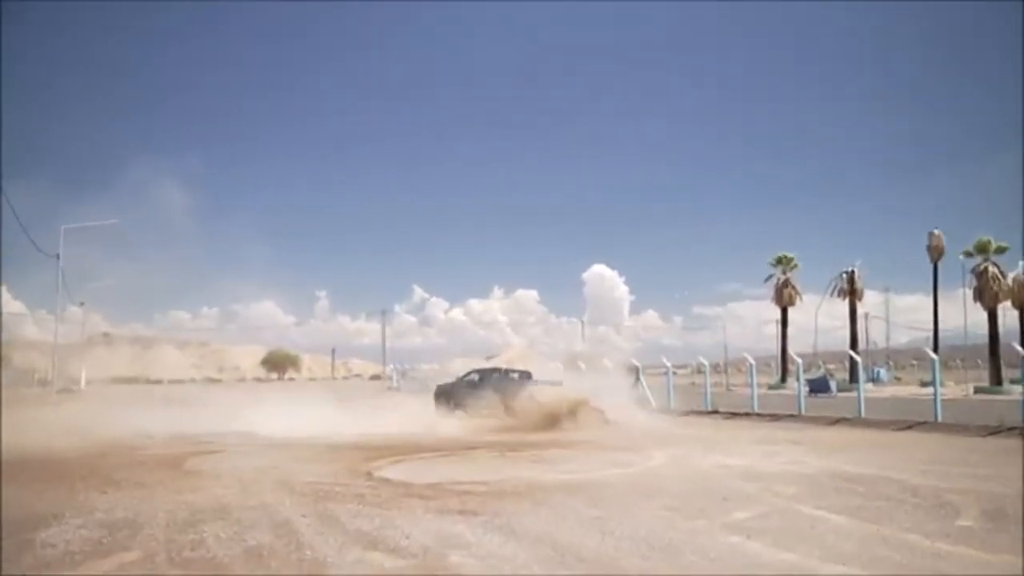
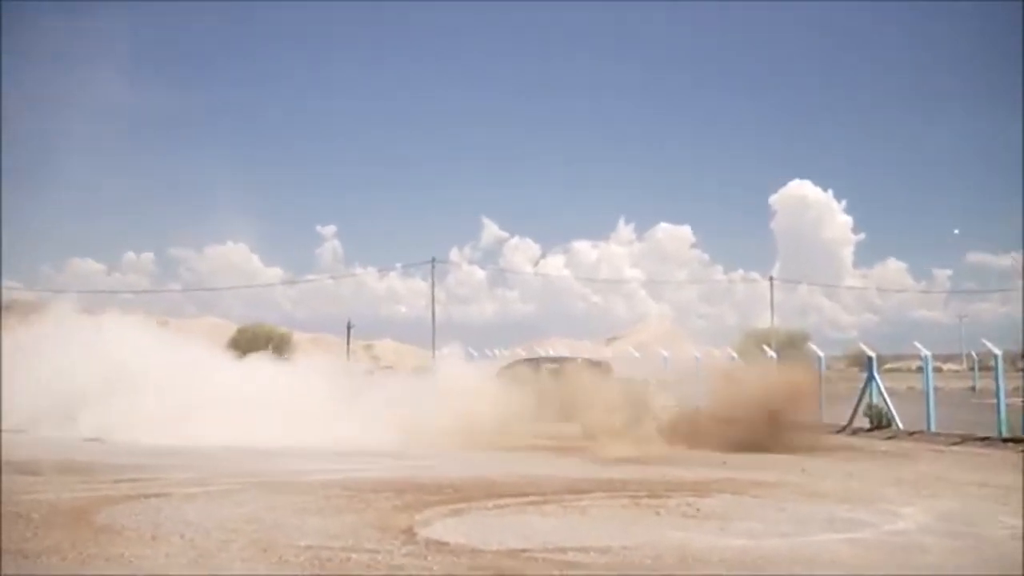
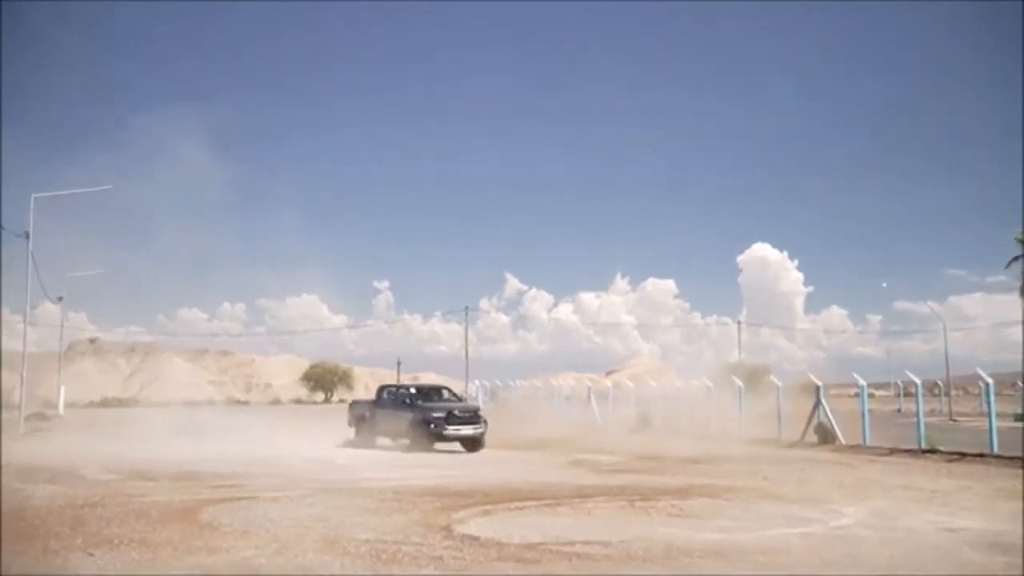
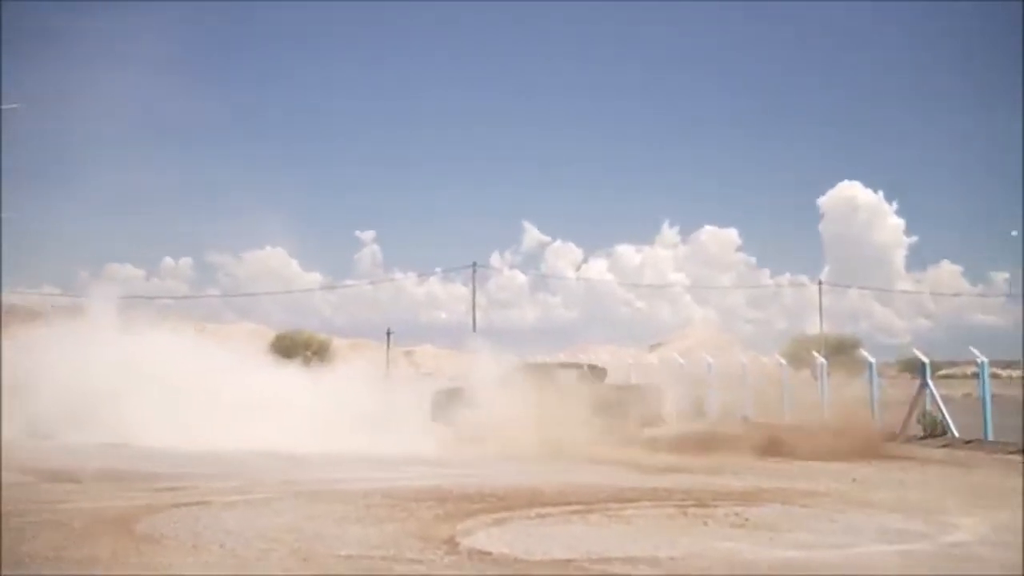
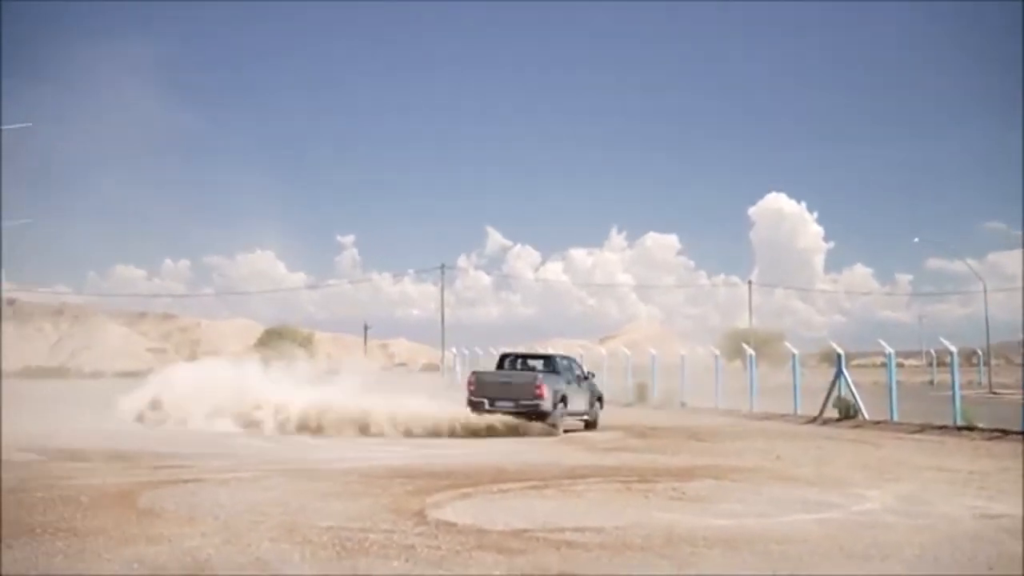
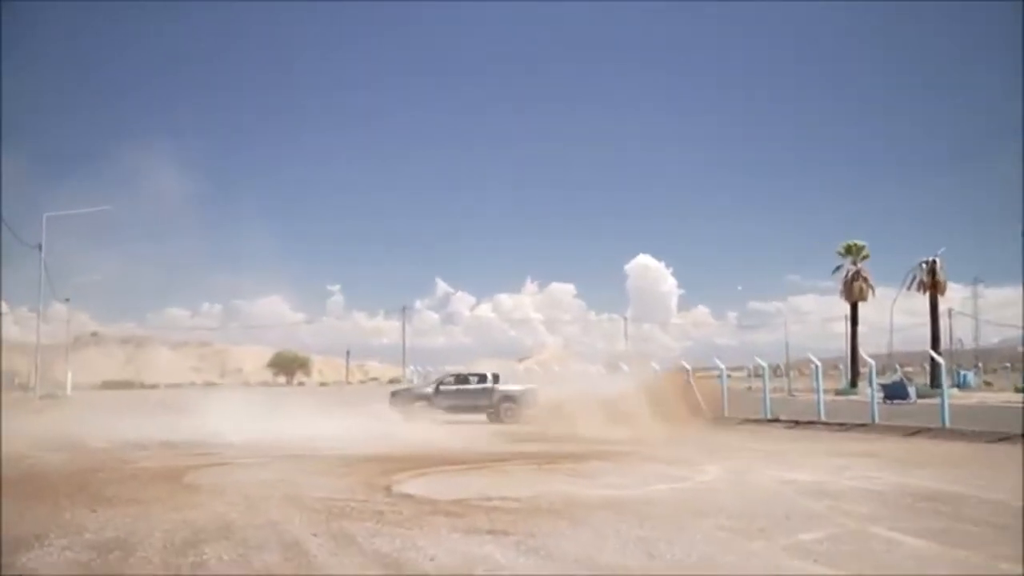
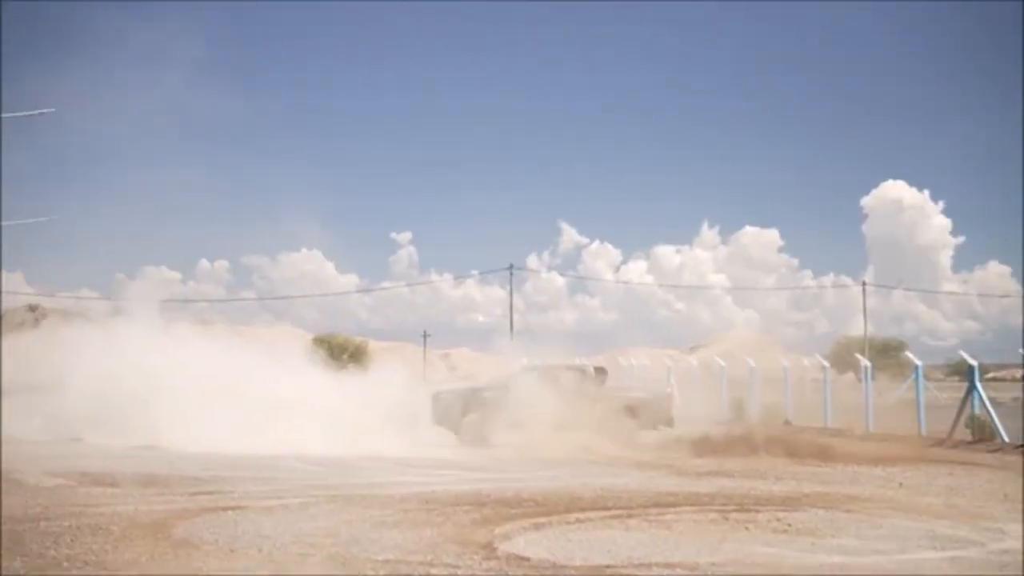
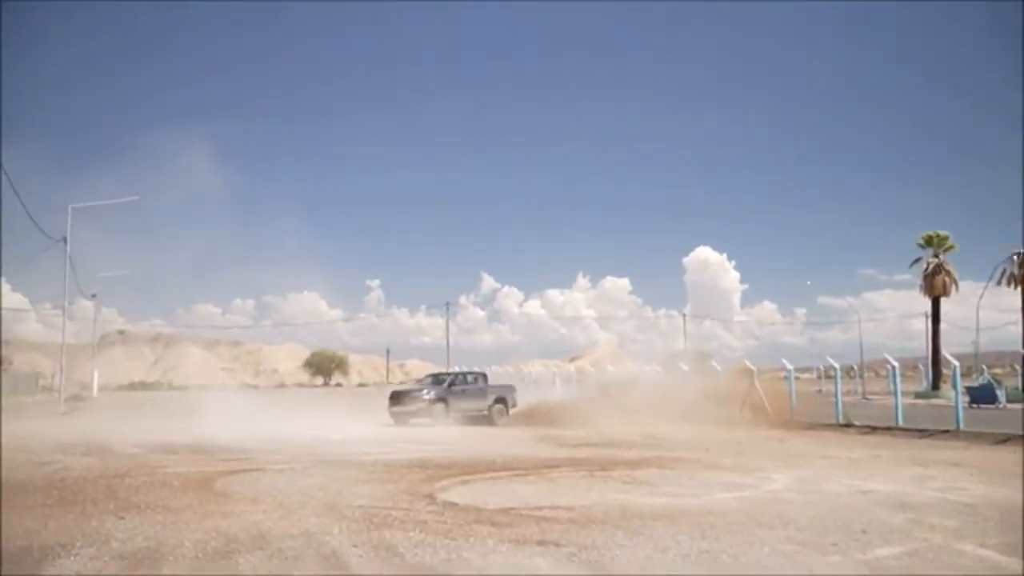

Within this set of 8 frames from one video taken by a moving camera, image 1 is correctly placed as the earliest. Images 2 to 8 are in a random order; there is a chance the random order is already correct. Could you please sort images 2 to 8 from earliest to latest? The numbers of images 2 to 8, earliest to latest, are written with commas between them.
6, 8, 3, 5, 2, 4, 7
